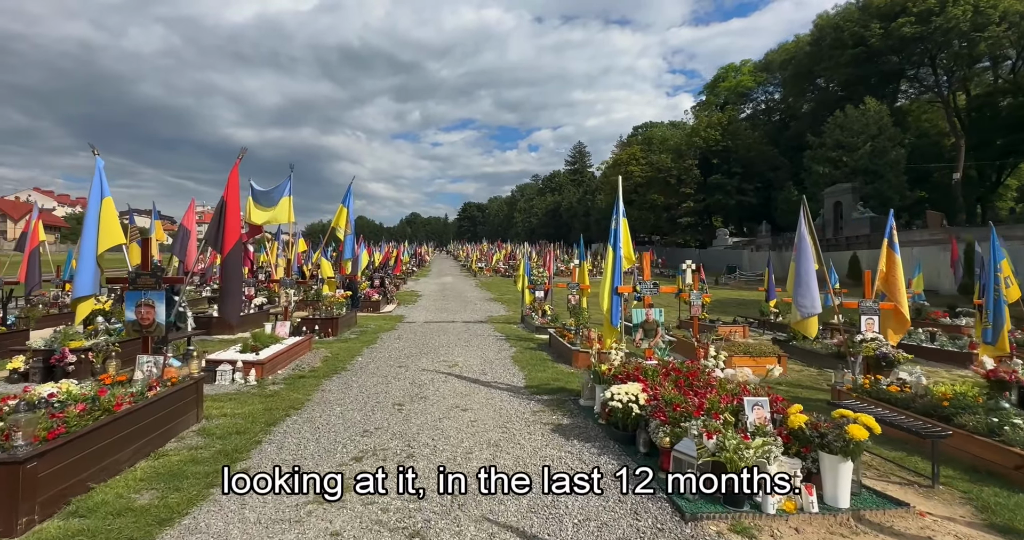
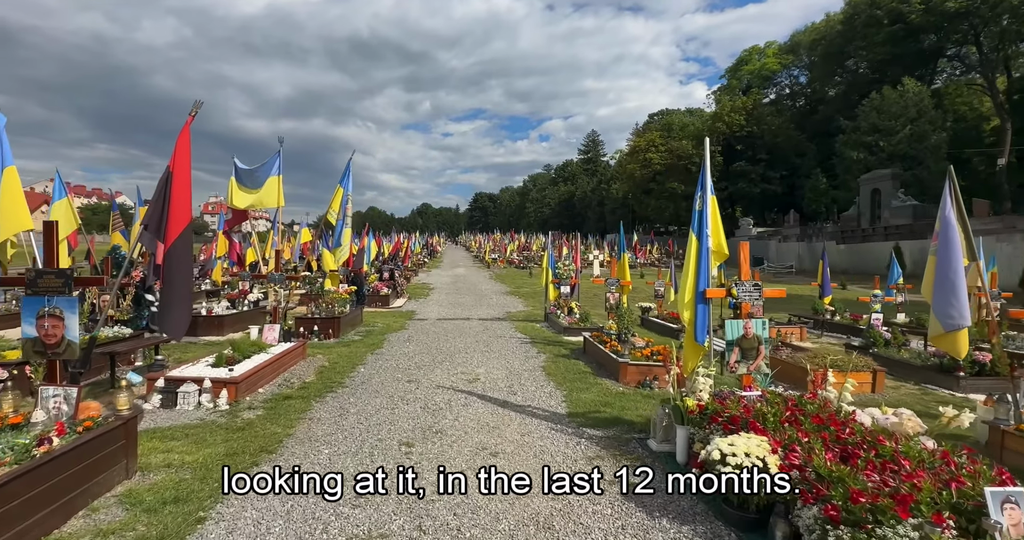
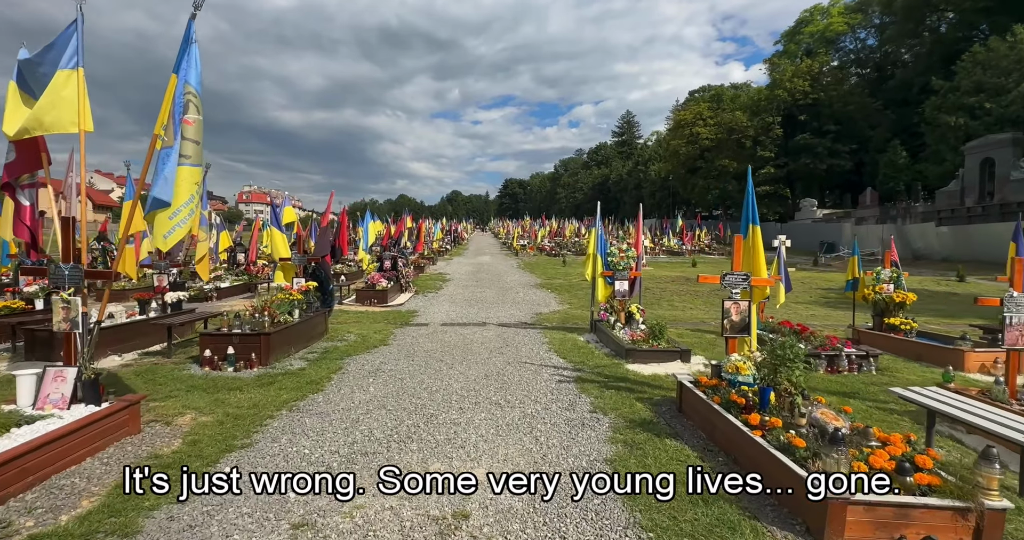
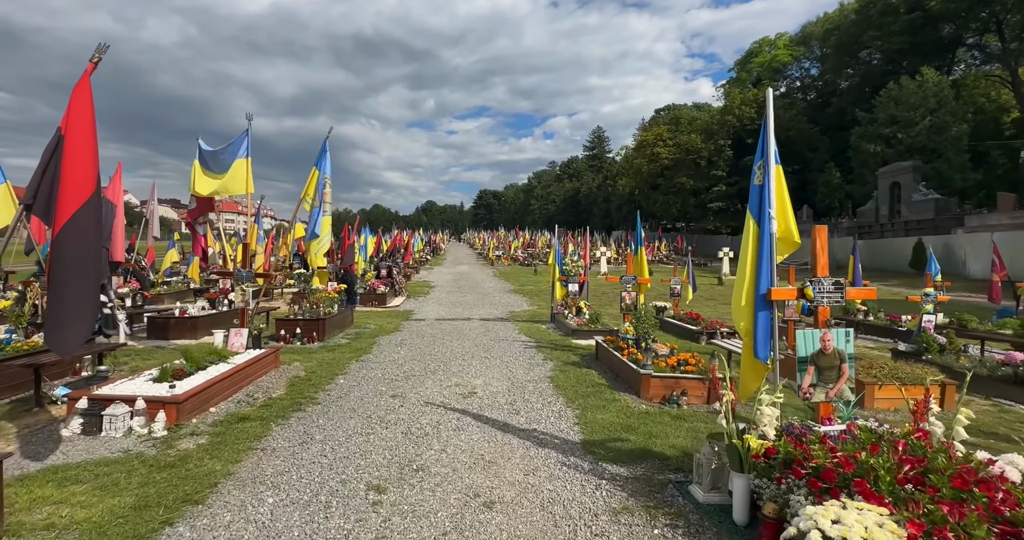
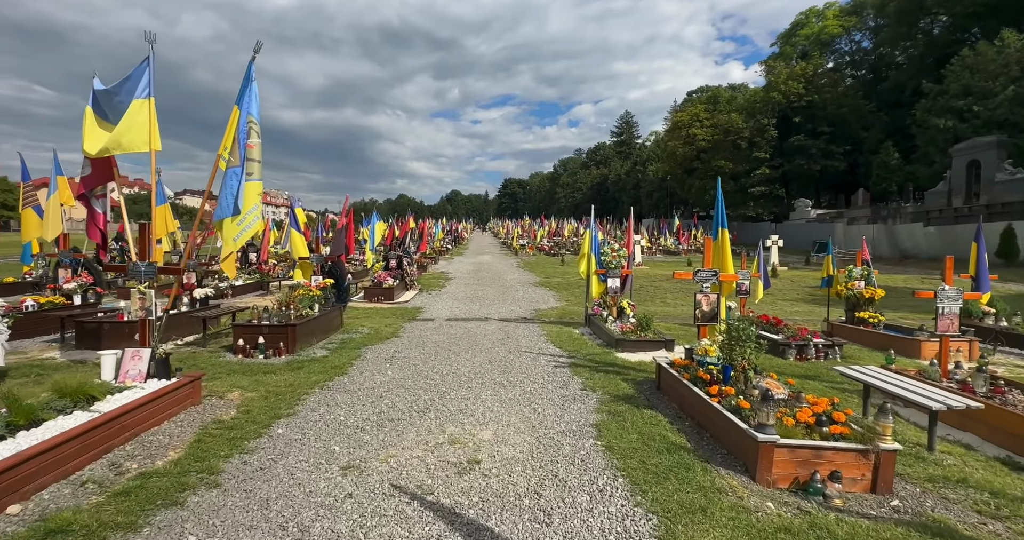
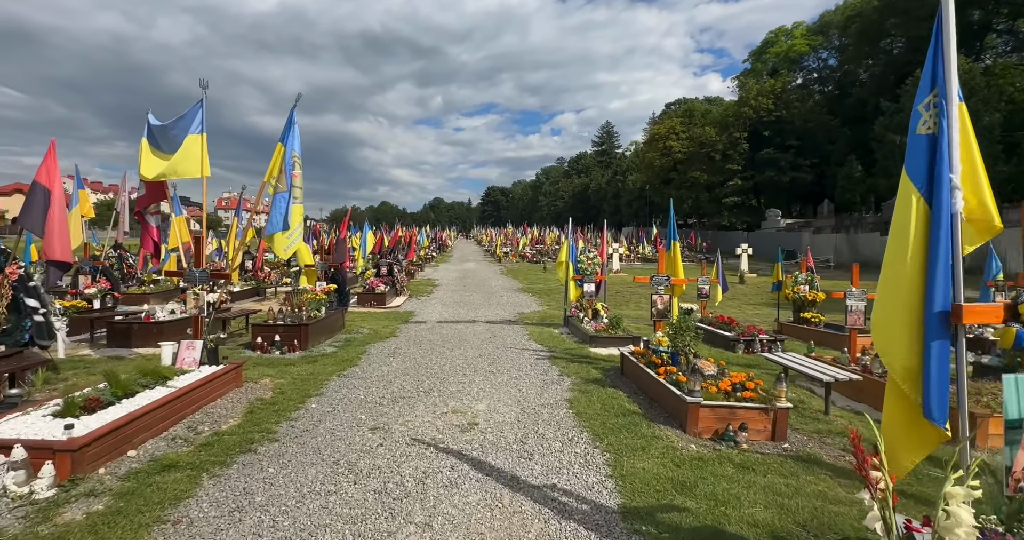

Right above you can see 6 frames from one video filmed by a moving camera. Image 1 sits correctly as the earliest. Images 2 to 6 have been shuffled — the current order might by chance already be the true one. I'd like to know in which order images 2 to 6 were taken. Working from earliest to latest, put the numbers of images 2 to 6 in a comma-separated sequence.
2, 4, 6, 5, 3
